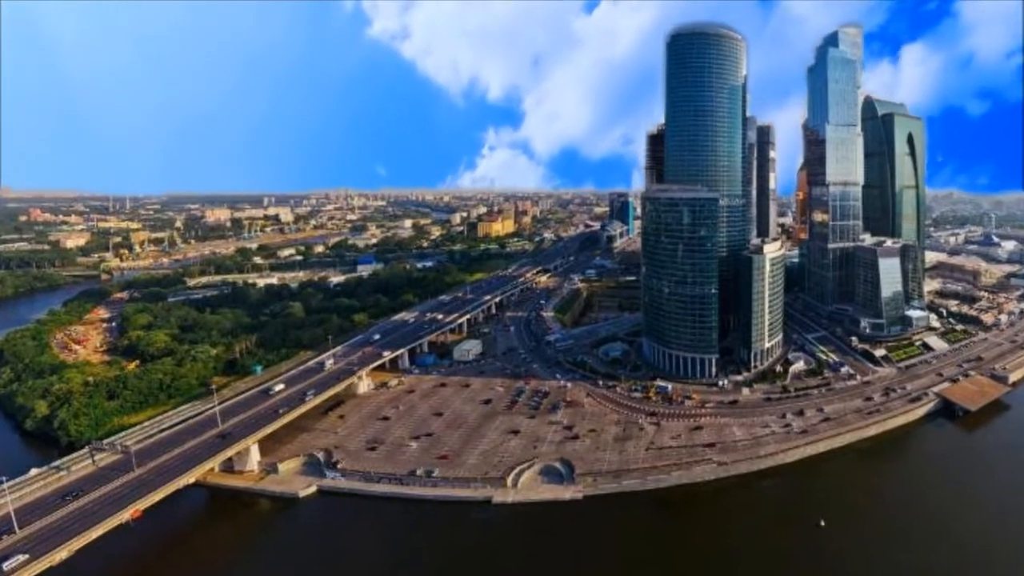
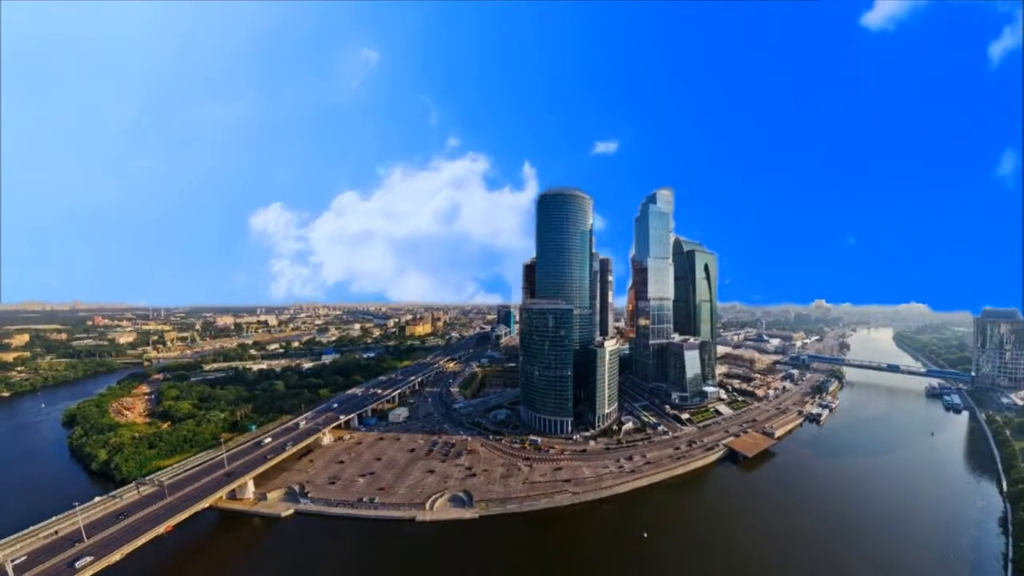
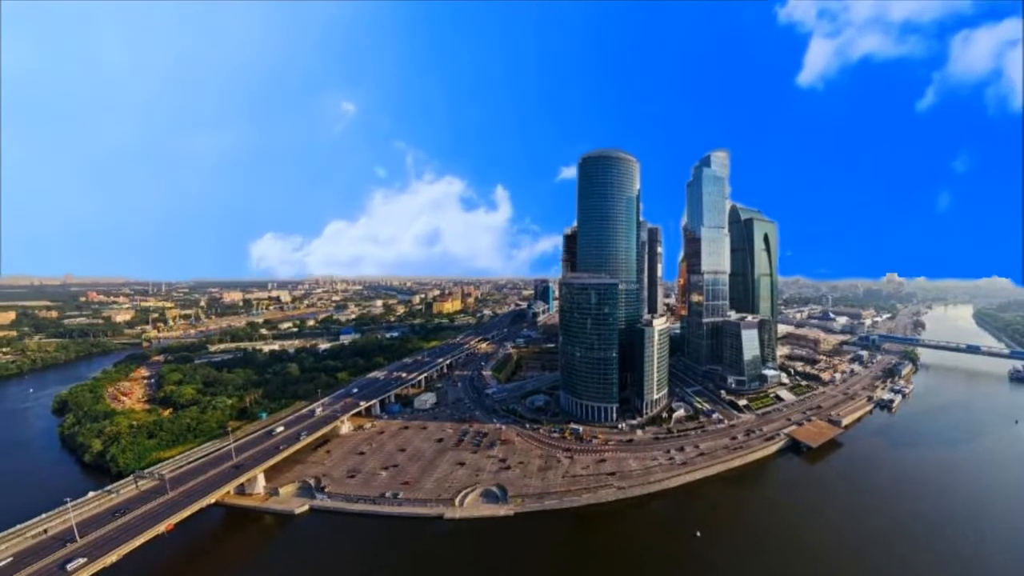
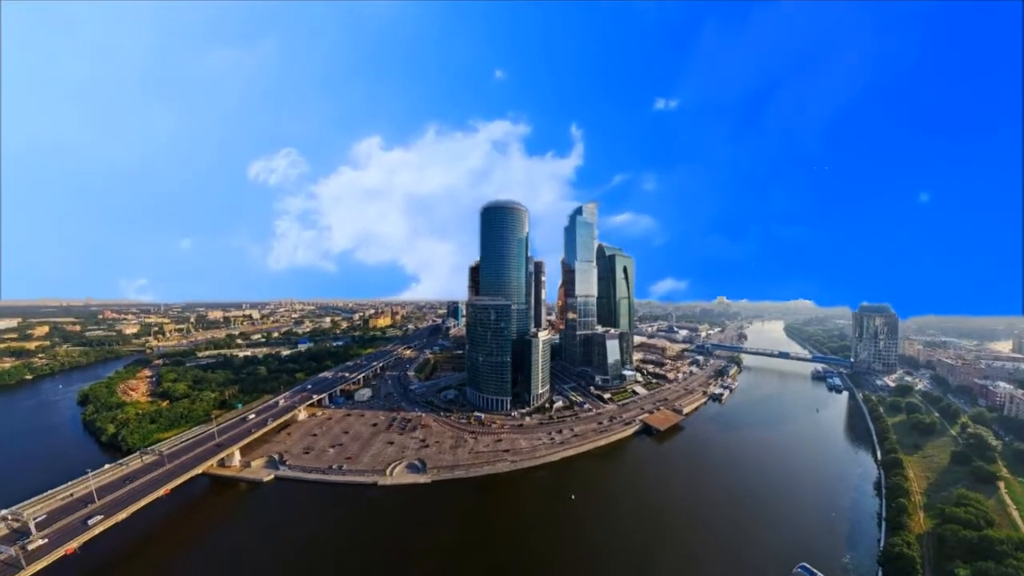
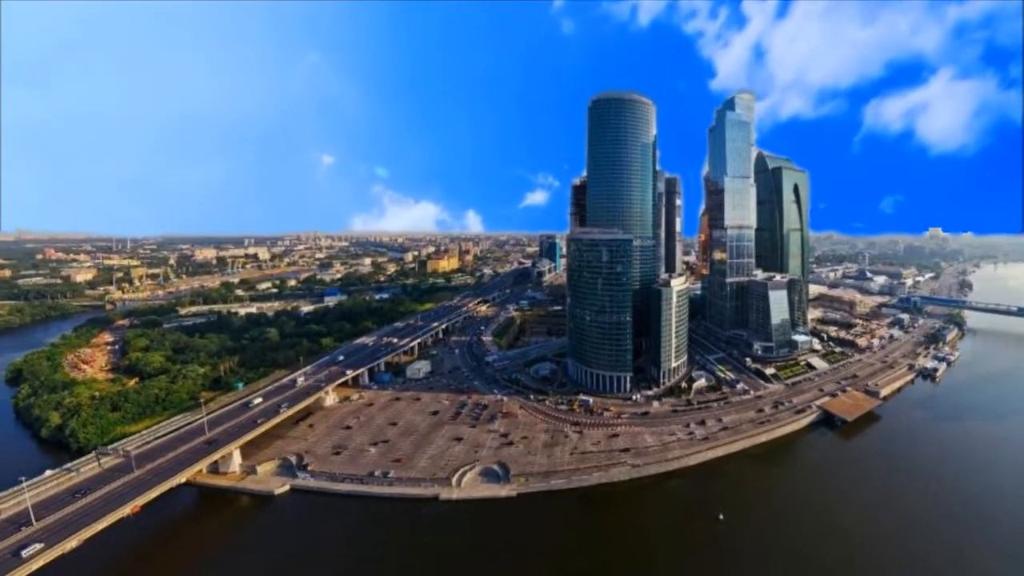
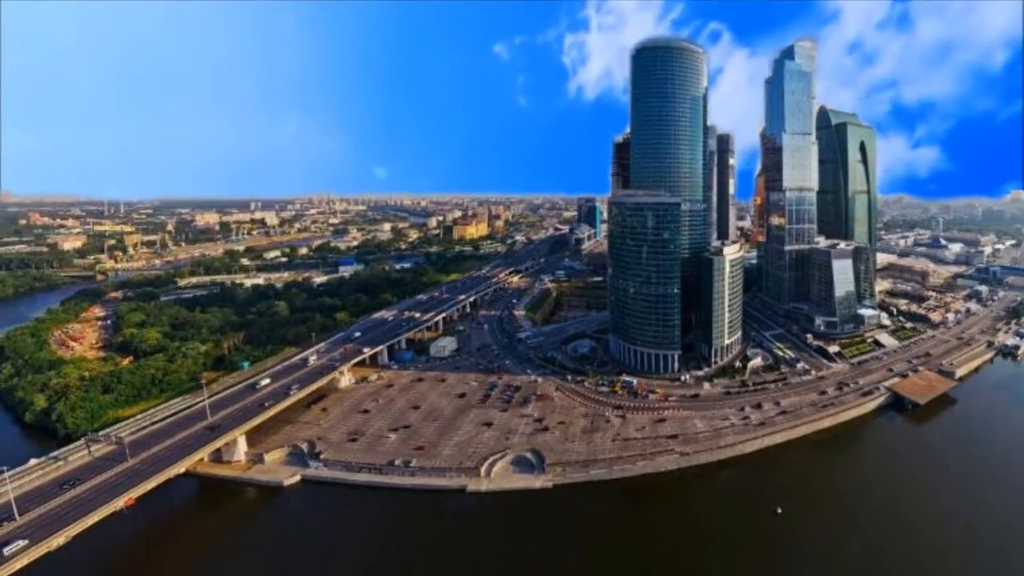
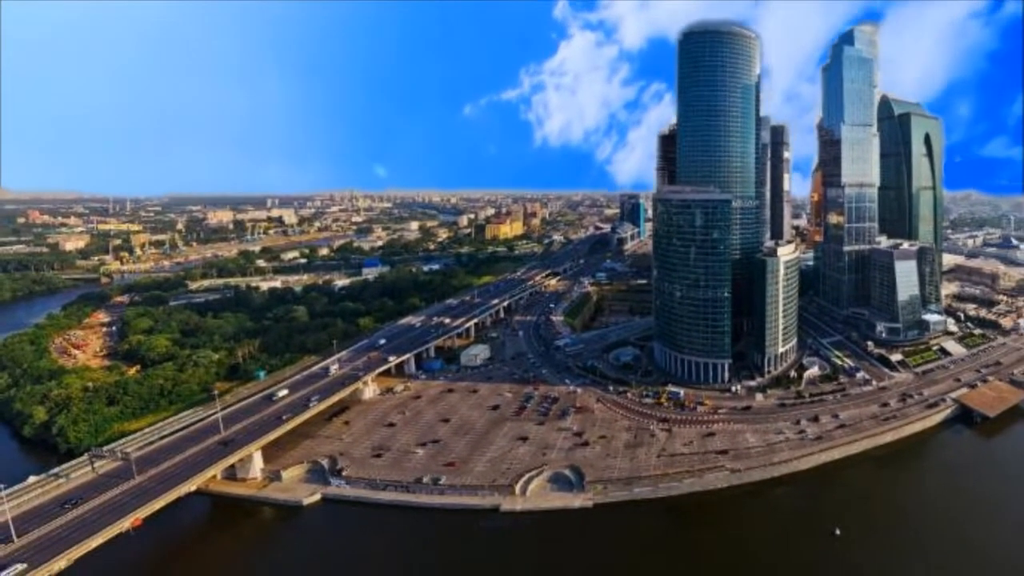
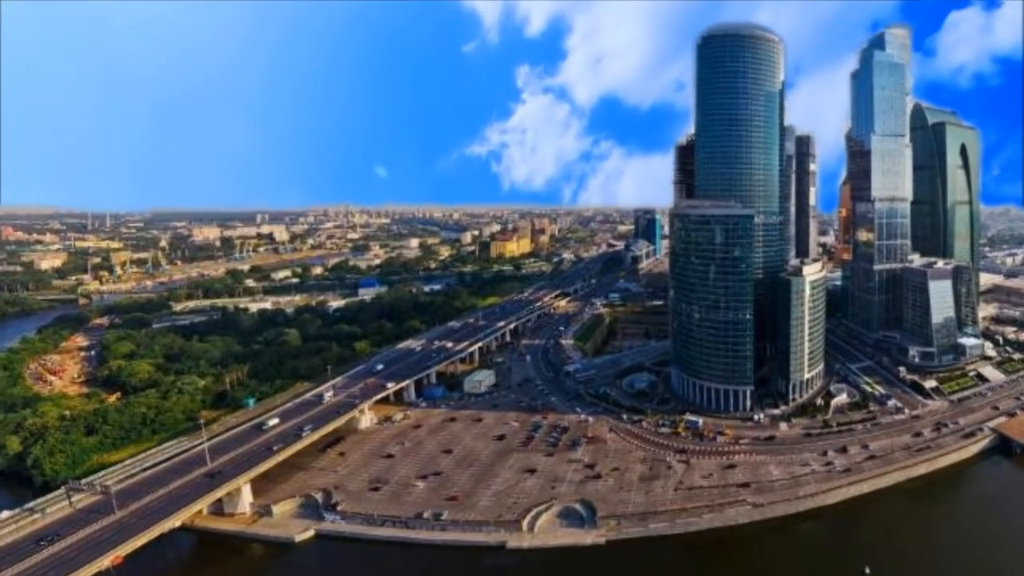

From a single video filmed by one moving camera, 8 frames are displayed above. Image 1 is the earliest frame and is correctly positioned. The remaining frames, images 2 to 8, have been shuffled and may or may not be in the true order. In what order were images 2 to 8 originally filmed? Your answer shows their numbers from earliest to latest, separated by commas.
8, 7, 6, 5, 3, 2, 4
